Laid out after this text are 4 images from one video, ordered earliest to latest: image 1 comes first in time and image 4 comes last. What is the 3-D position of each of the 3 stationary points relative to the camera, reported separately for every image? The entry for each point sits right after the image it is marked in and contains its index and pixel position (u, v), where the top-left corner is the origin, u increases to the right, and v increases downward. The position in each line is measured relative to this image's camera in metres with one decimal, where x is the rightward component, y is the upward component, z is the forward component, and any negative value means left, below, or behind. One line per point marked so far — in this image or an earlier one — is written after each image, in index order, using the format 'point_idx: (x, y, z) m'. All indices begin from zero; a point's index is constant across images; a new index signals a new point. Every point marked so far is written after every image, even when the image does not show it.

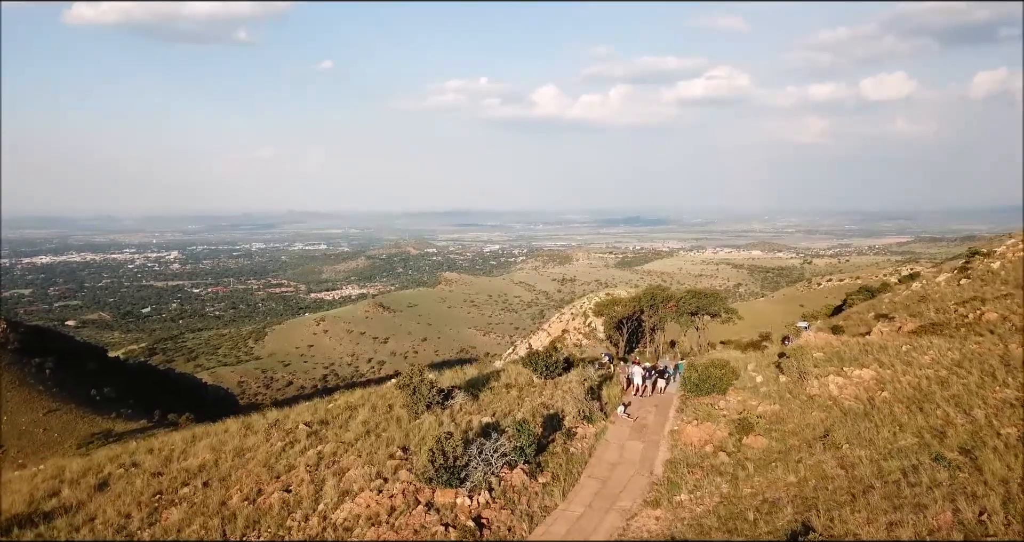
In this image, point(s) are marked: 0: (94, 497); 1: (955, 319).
0: (-4.5, -2.4, +5.2) m
1: (+8.2, -0.9, +8.8) m
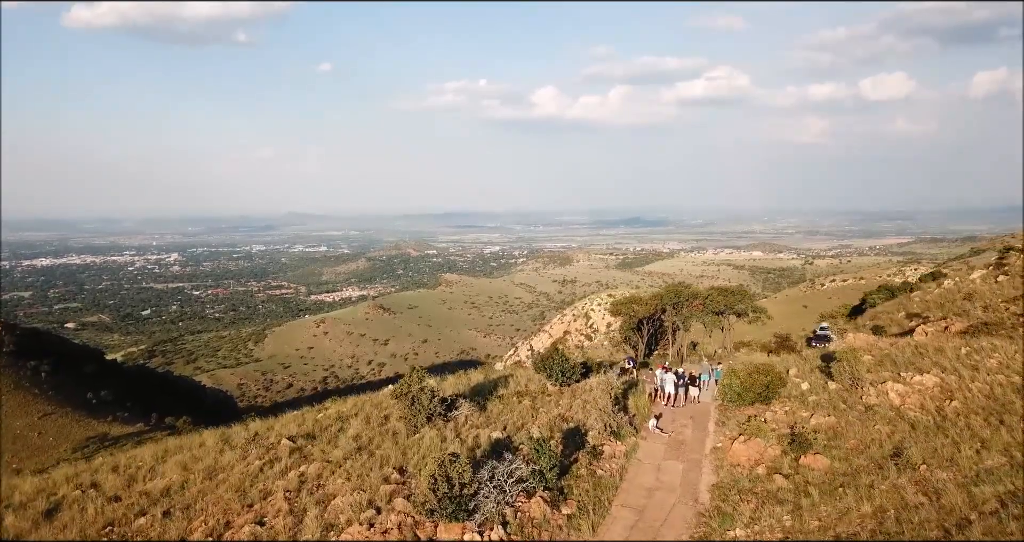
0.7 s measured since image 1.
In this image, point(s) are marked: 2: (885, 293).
0: (-4.4, -2.4, +4.6) m
1: (+8.3, -0.8, +8.2) m
2: (+11.7, -0.7, +15.1) m
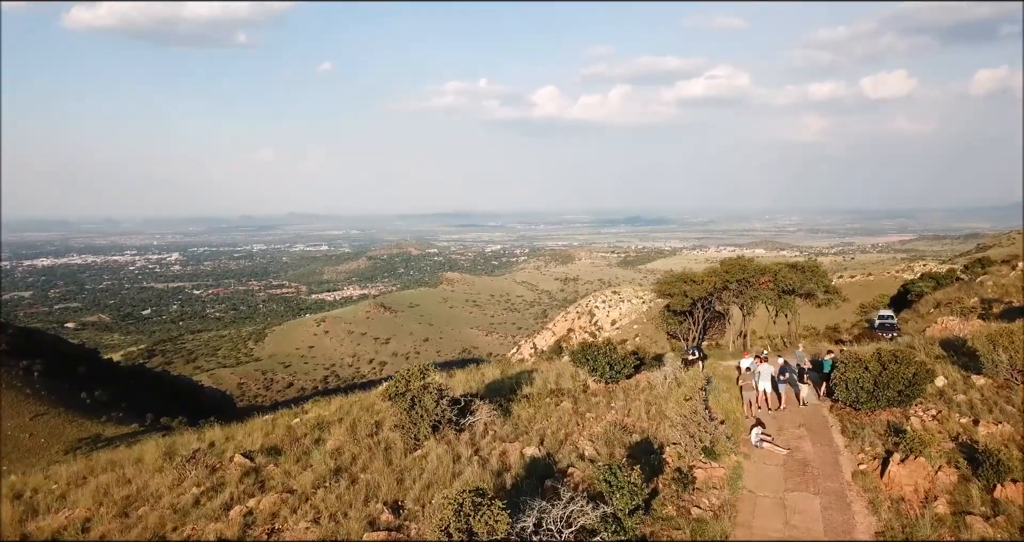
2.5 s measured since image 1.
0: (-4.2, -2.1, +3.4) m
1: (+8.5, -0.5, +7.0) m
2: (+11.9, -0.3, +13.9) m
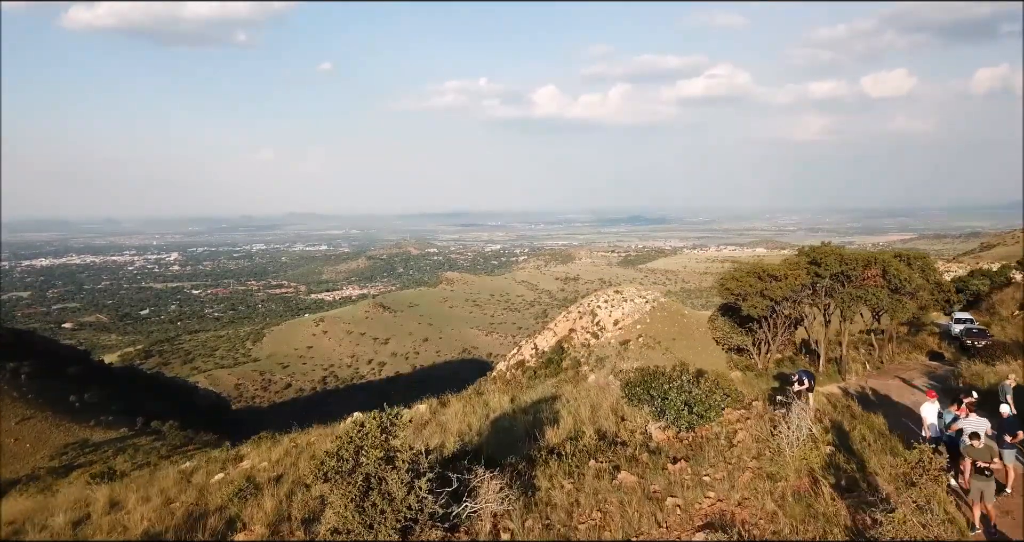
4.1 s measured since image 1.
0: (-4.1, -2.0, +2.1) m
1: (+8.6, -0.4, +5.7) m
2: (+12.0, -0.2, +12.6) m
